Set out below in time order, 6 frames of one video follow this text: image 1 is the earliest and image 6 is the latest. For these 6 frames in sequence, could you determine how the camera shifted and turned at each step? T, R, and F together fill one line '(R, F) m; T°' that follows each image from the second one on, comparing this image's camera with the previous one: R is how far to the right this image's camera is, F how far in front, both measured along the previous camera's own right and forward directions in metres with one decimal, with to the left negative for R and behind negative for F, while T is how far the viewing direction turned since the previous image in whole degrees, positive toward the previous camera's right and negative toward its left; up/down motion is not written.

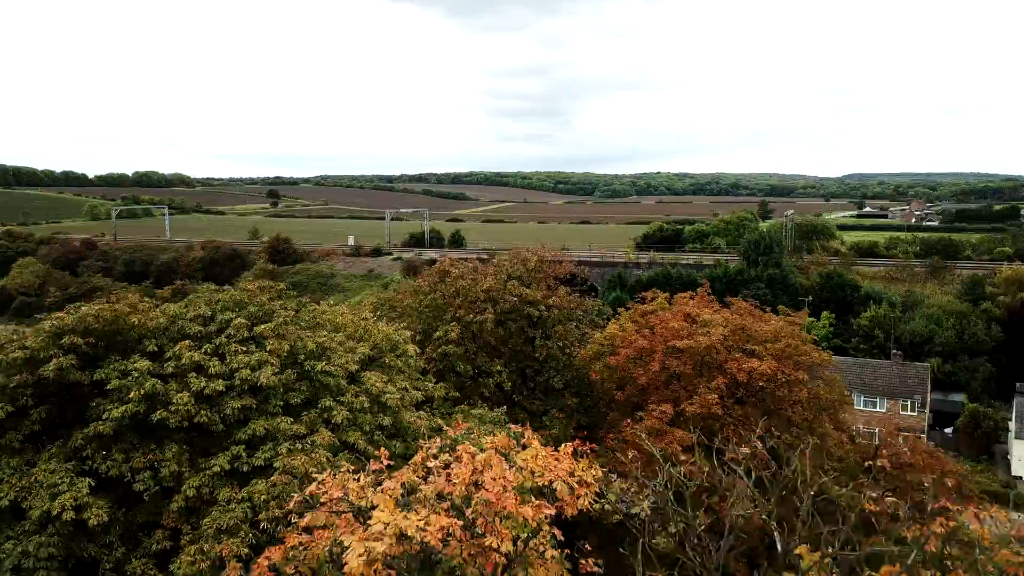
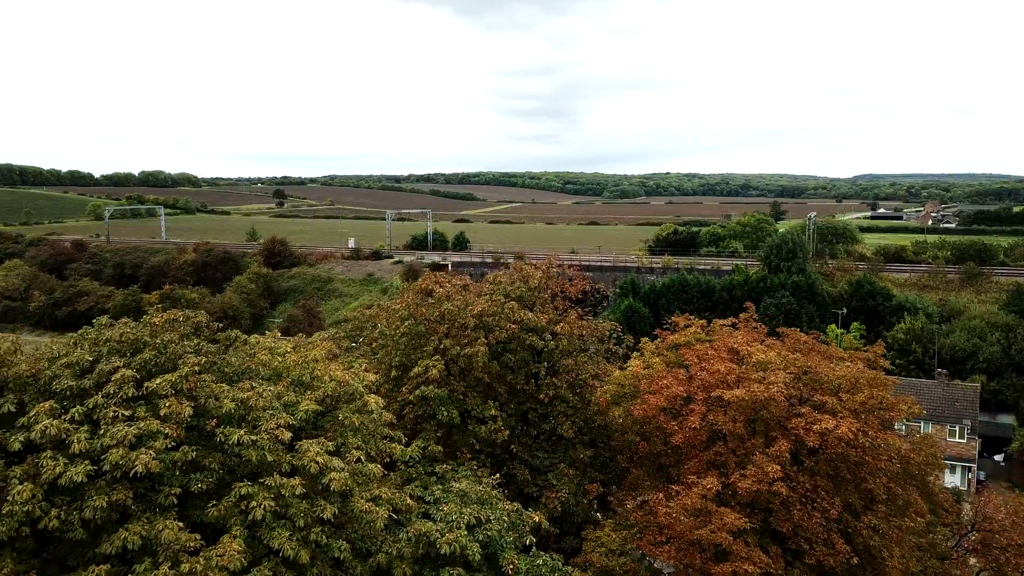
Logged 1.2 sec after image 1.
(+0.2, +3.2) m; -1°
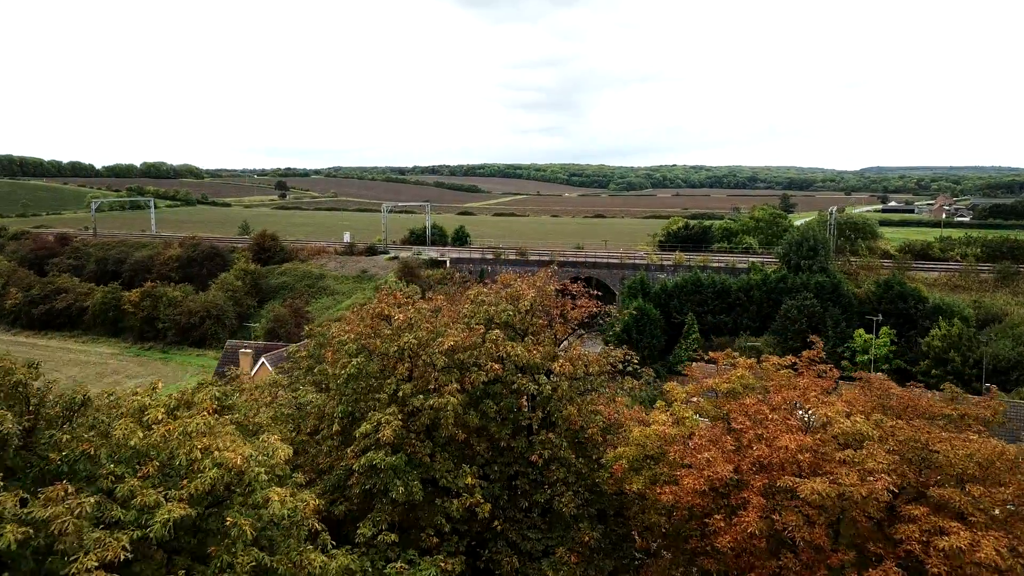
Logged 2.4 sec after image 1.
(+0.4, +3.3) m; 0°
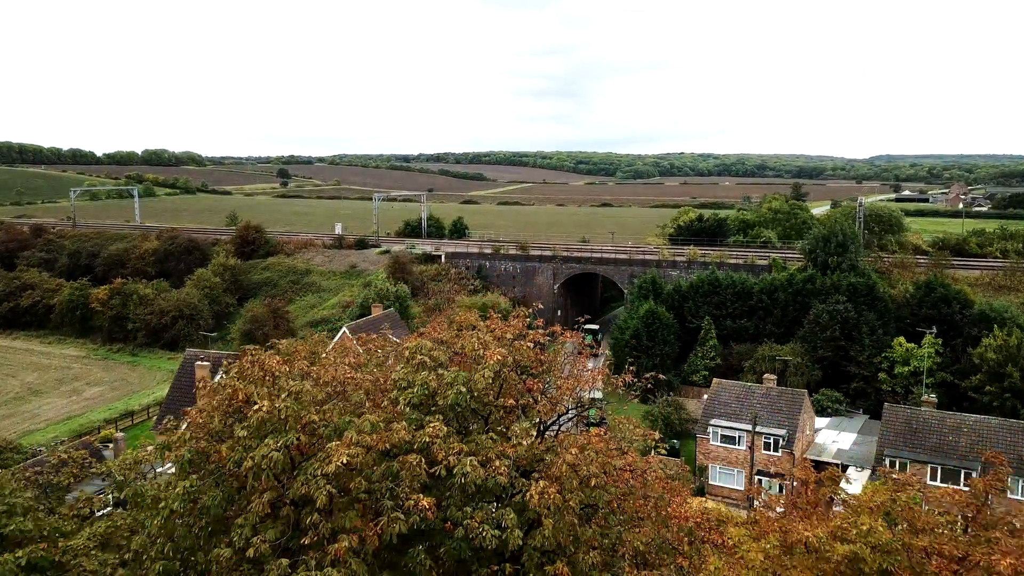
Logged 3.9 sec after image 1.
(+0.6, +4.3) m; -1°
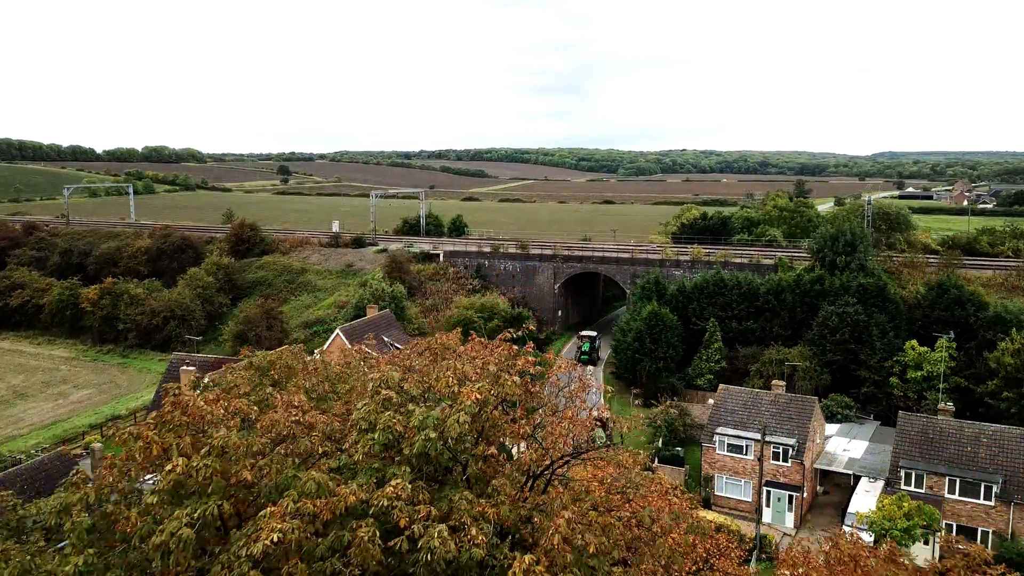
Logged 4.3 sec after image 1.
(+0.2, +1.2) m; 0°
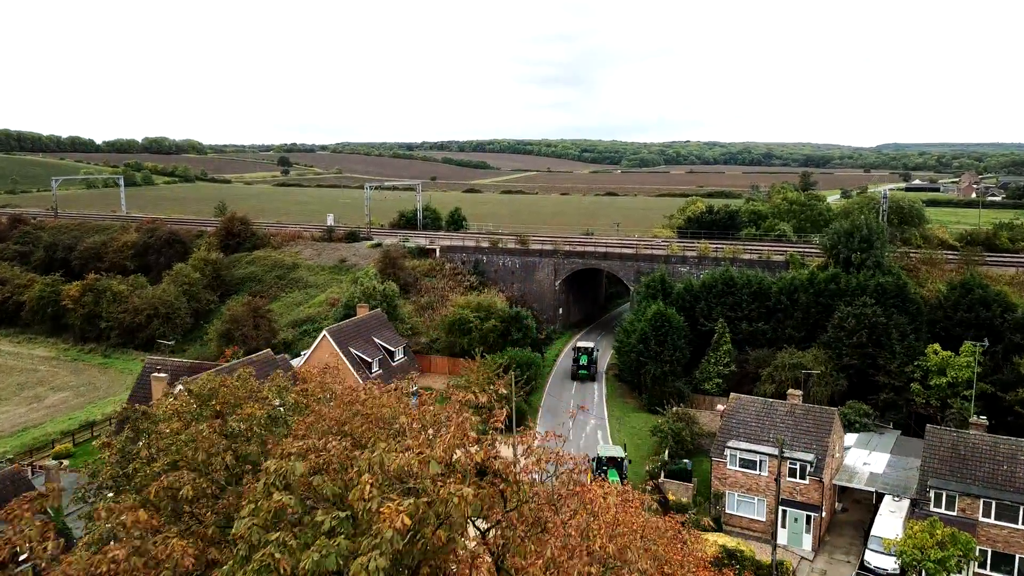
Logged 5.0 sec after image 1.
(+0.3, +2.0) m; 0°
